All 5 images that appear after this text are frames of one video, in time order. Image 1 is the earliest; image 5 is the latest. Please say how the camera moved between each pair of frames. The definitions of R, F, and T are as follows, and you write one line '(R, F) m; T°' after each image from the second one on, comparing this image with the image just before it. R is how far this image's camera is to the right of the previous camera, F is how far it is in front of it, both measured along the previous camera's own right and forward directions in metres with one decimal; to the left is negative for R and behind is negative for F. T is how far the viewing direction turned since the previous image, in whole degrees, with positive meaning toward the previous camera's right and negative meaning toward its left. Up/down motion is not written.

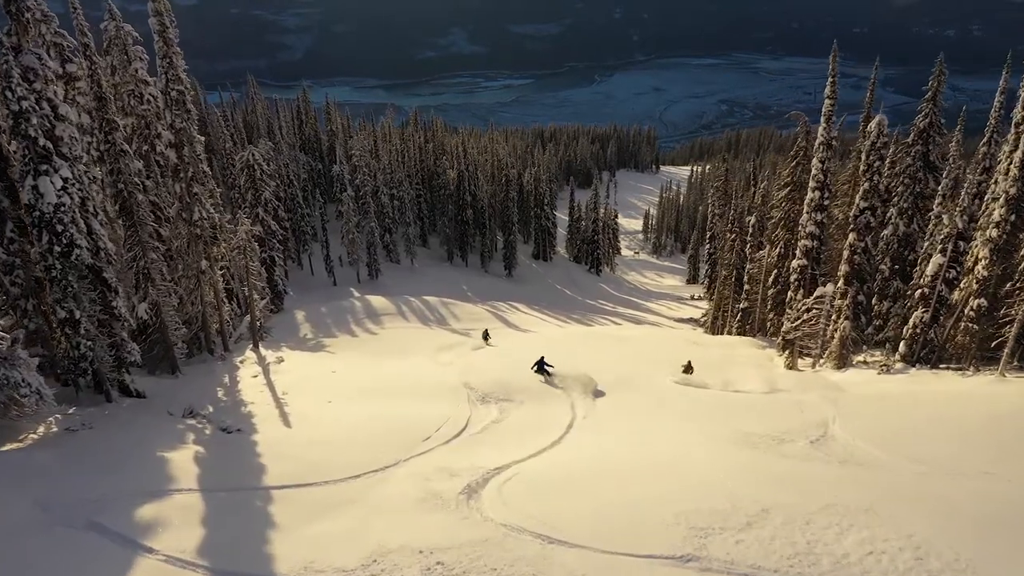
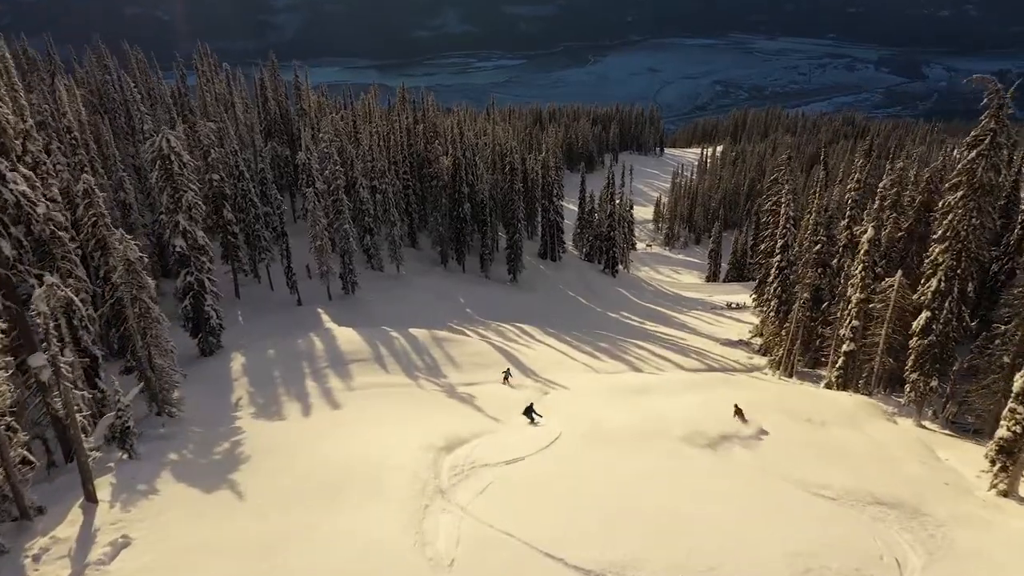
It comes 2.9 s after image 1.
(-1.1, +13.2) m; 0°
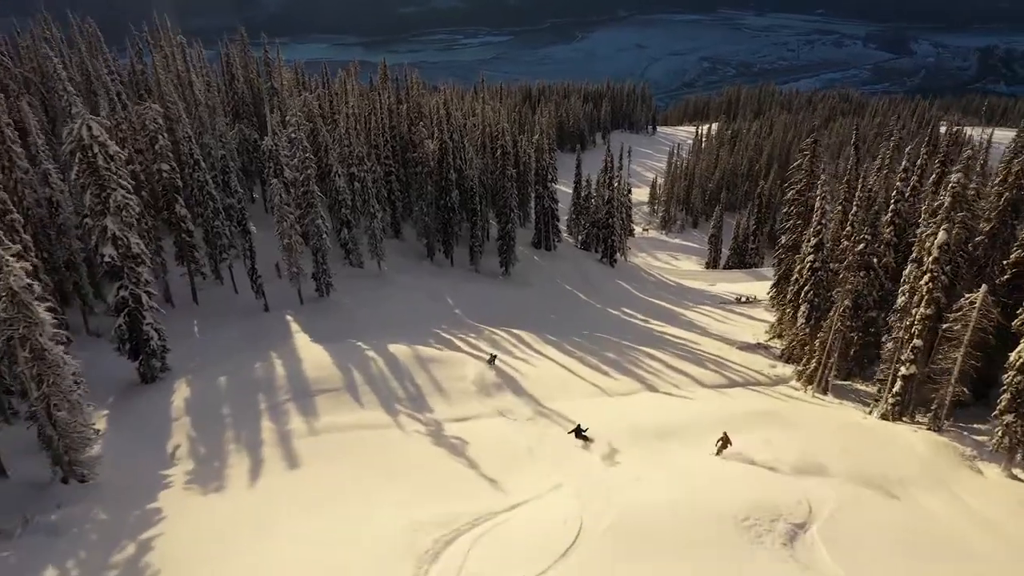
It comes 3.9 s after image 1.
(-0.3, +5.7) m; +1°
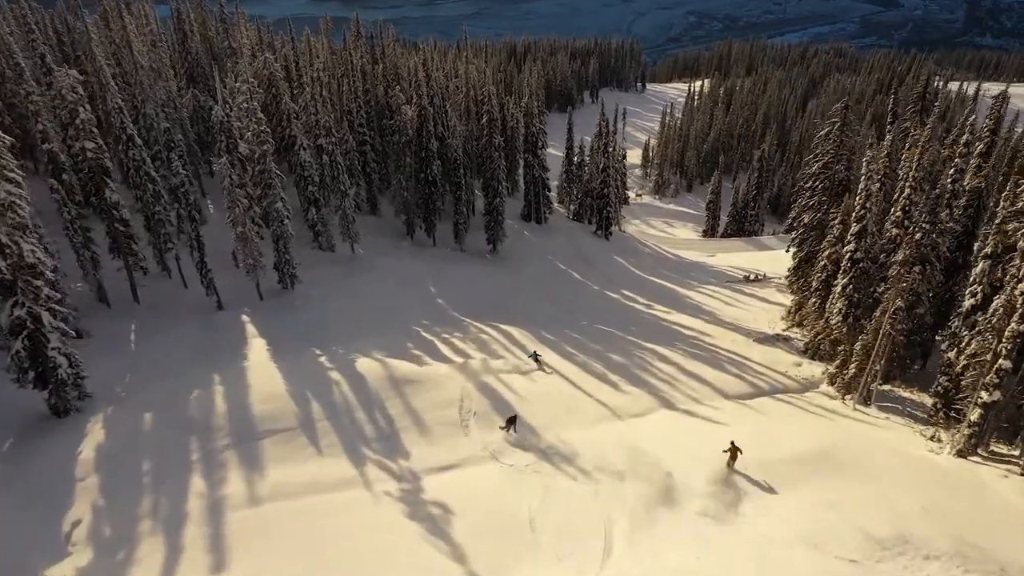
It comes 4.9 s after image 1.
(-0.2, +5.8) m; +1°
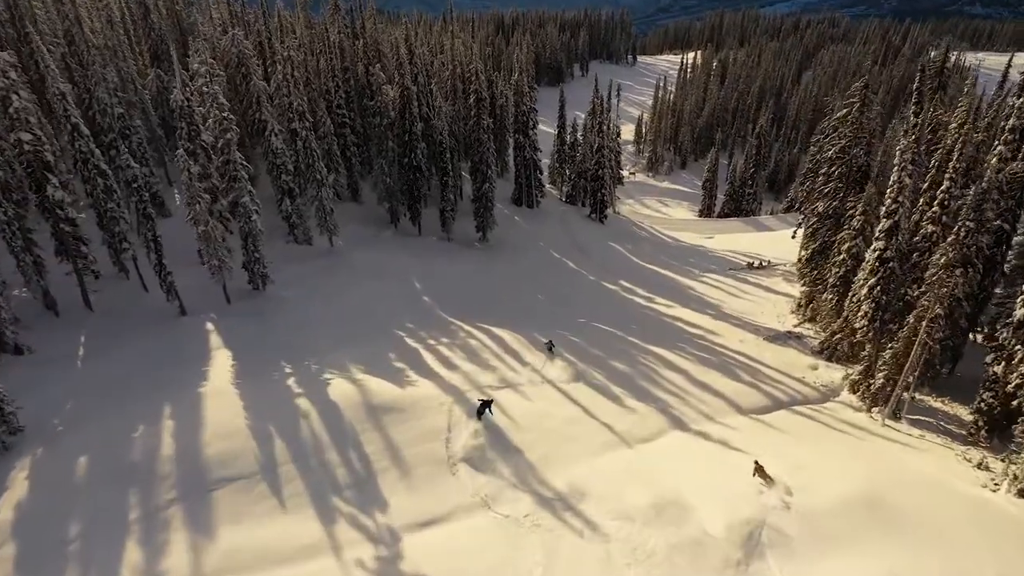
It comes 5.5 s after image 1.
(-0.1, +3.5) m; +1°
